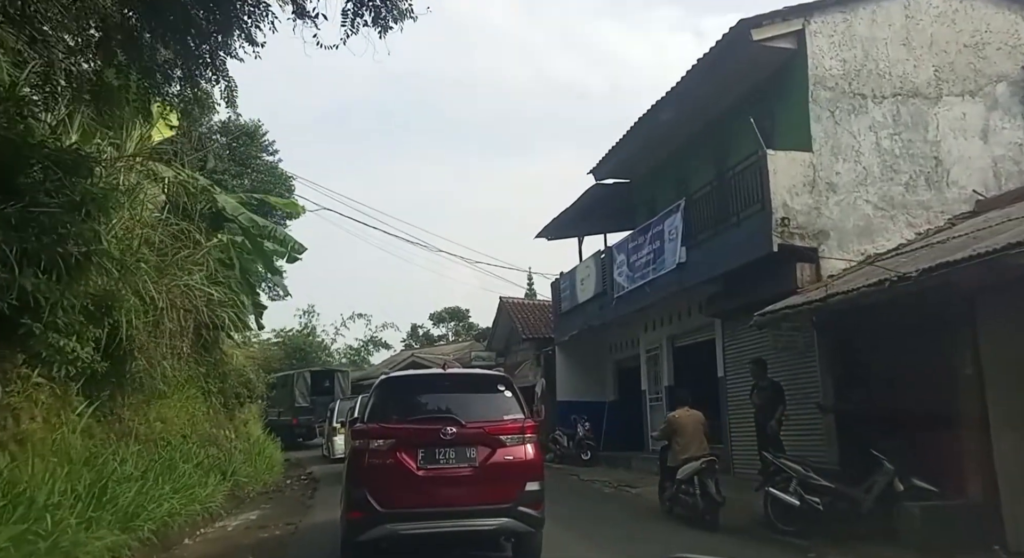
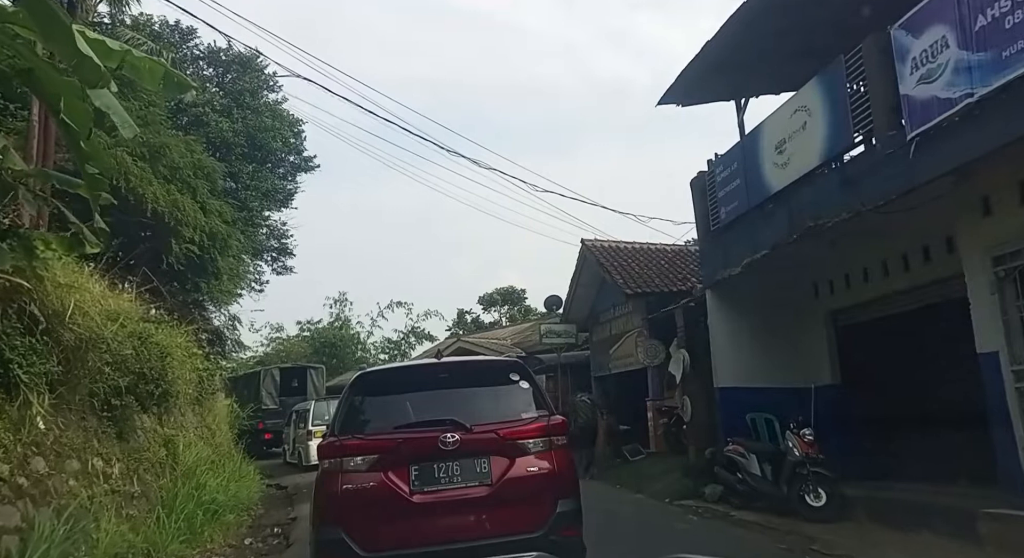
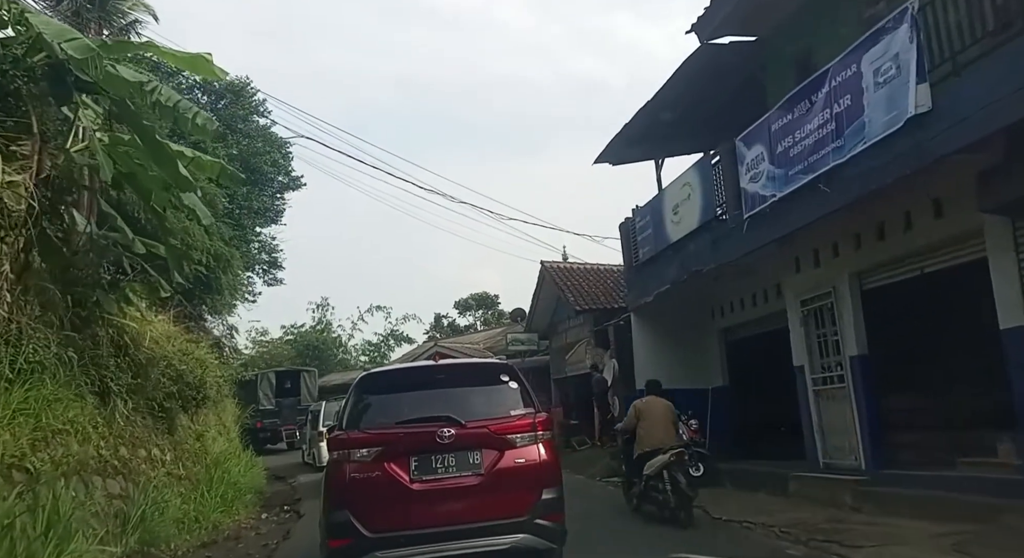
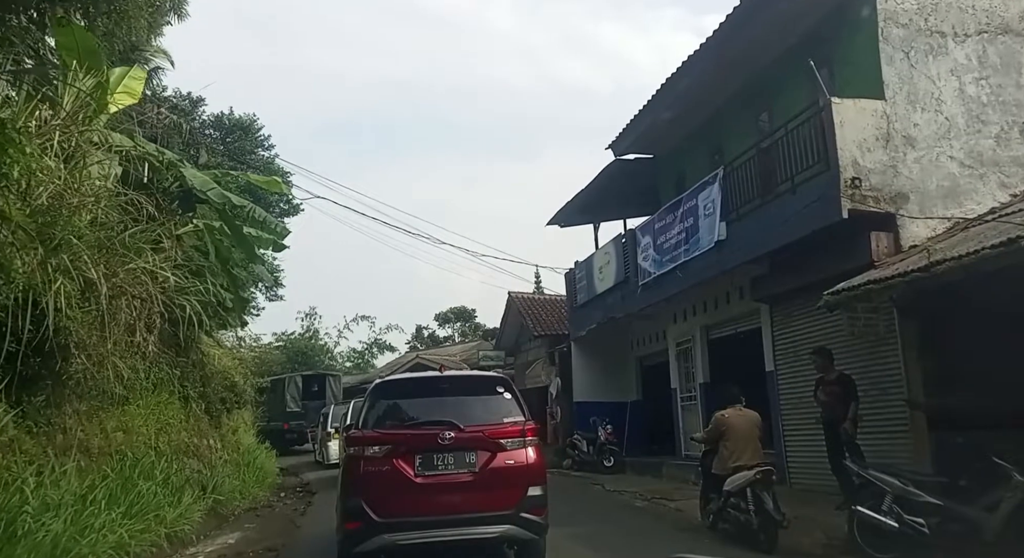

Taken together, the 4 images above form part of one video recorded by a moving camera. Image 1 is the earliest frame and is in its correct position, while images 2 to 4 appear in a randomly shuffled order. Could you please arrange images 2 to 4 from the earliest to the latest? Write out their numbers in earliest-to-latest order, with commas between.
4, 3, 2
